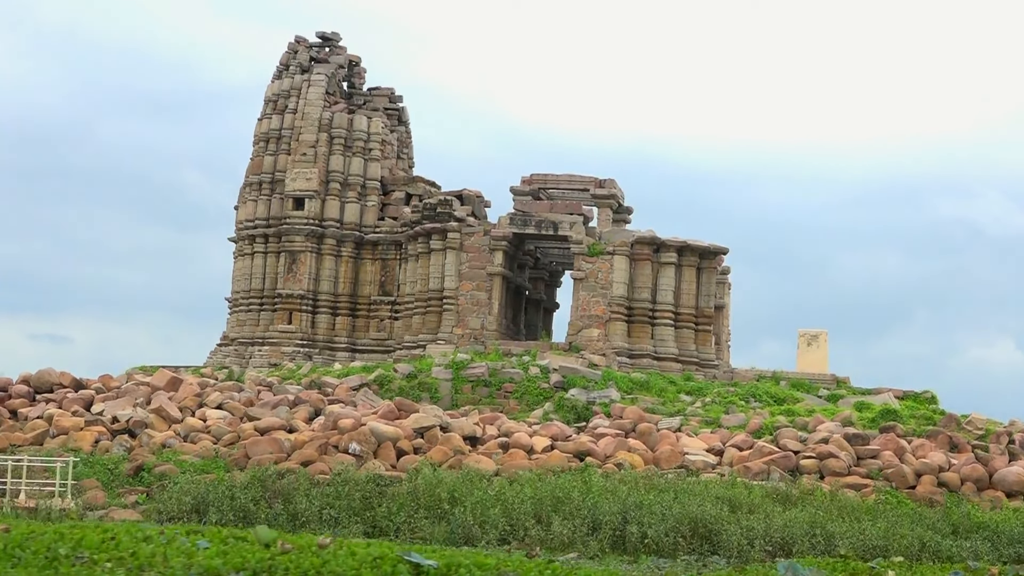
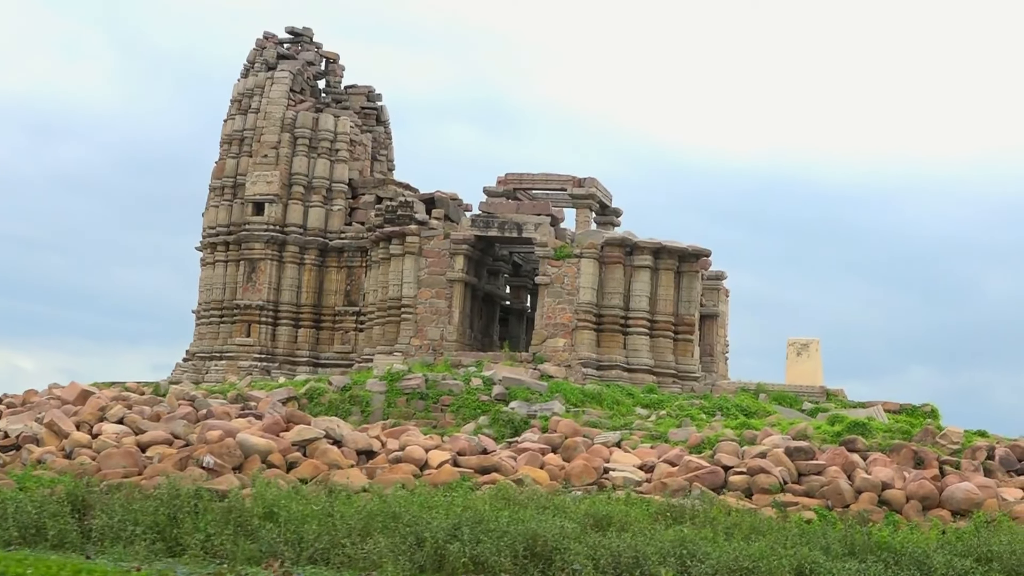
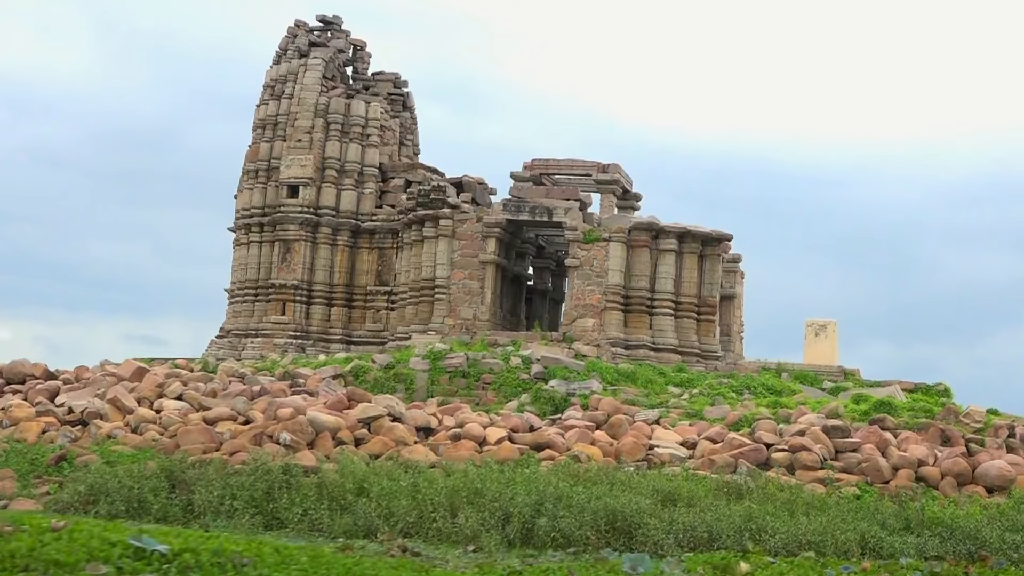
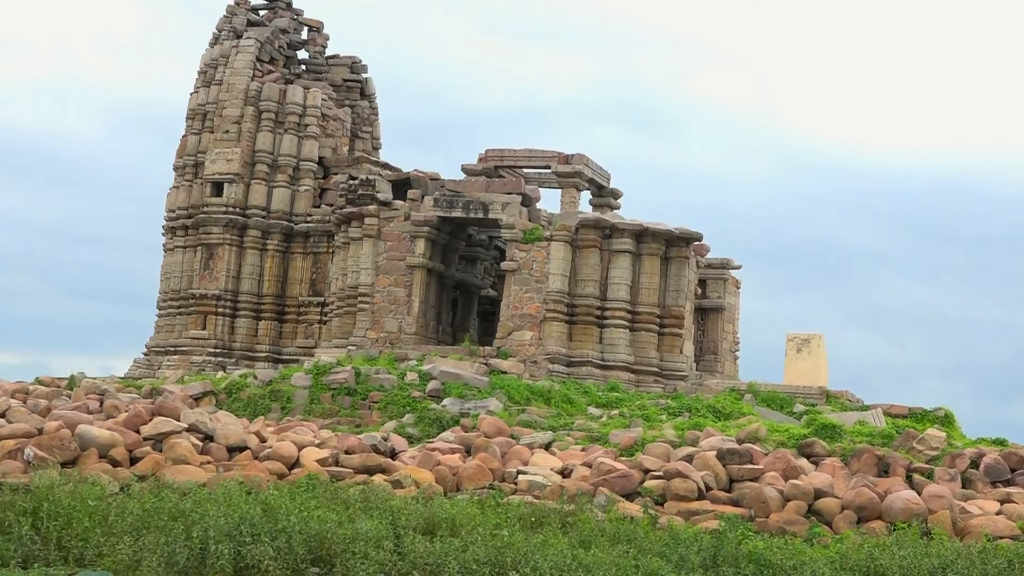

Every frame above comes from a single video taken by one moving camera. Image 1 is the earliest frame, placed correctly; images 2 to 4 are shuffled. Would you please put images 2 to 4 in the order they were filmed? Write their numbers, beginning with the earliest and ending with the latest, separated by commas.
3, 2, 4
